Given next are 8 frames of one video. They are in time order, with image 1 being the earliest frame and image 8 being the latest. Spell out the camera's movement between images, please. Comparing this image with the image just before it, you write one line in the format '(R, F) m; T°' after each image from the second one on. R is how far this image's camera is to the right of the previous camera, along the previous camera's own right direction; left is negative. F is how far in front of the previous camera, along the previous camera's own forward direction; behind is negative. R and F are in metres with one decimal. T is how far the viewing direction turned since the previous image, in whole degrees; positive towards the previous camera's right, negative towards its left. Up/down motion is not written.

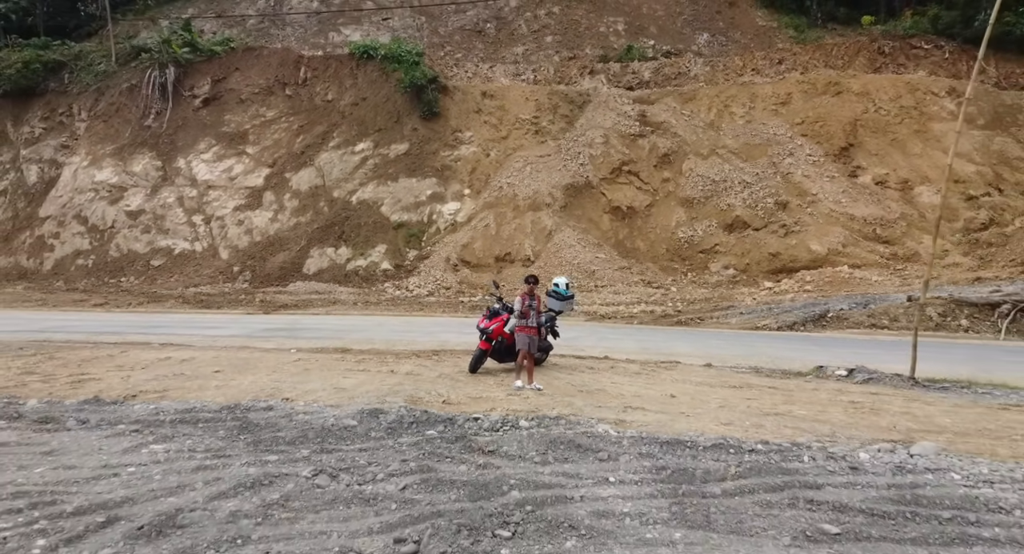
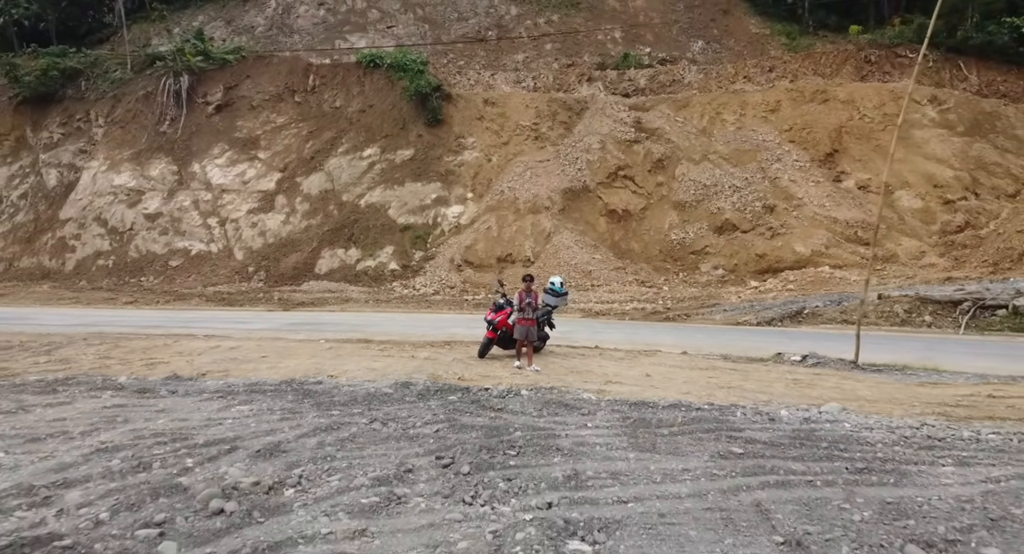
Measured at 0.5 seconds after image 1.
(0.0, -0.7) m; 0°
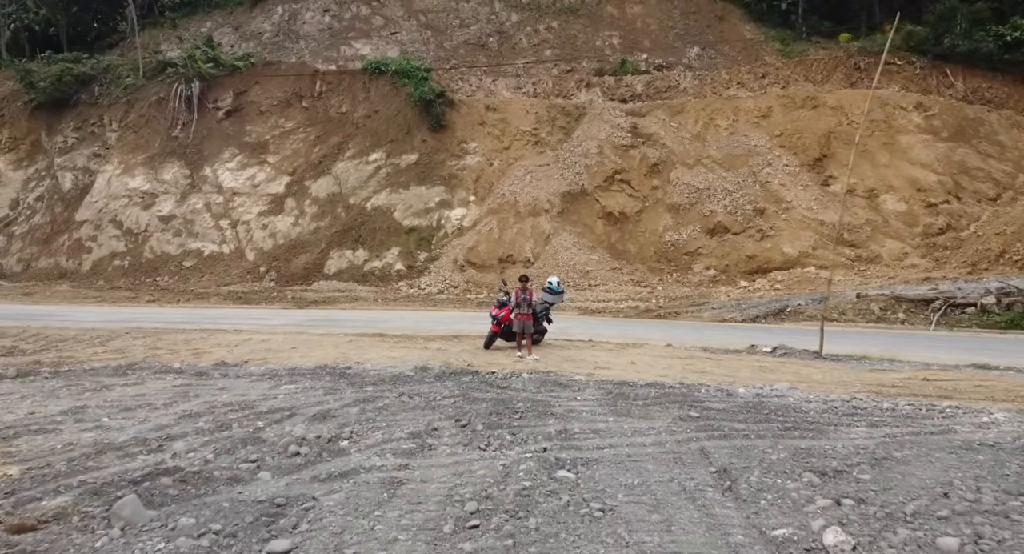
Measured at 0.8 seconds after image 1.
(0.0, -0.6) m; 0°
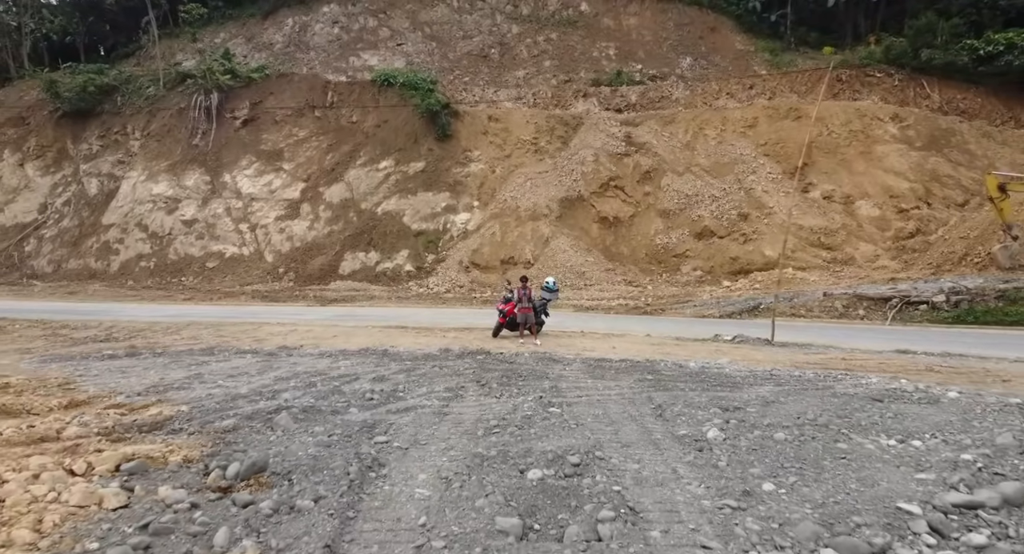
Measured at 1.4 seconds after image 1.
(0.0, -1.1) m; 0°
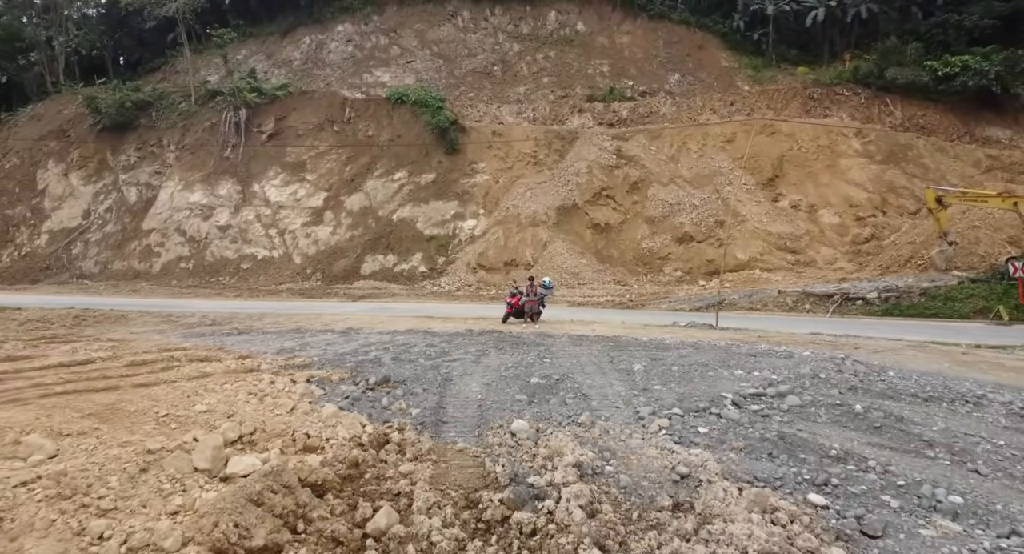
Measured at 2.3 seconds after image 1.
(-0.1, -2.1) m; 0°
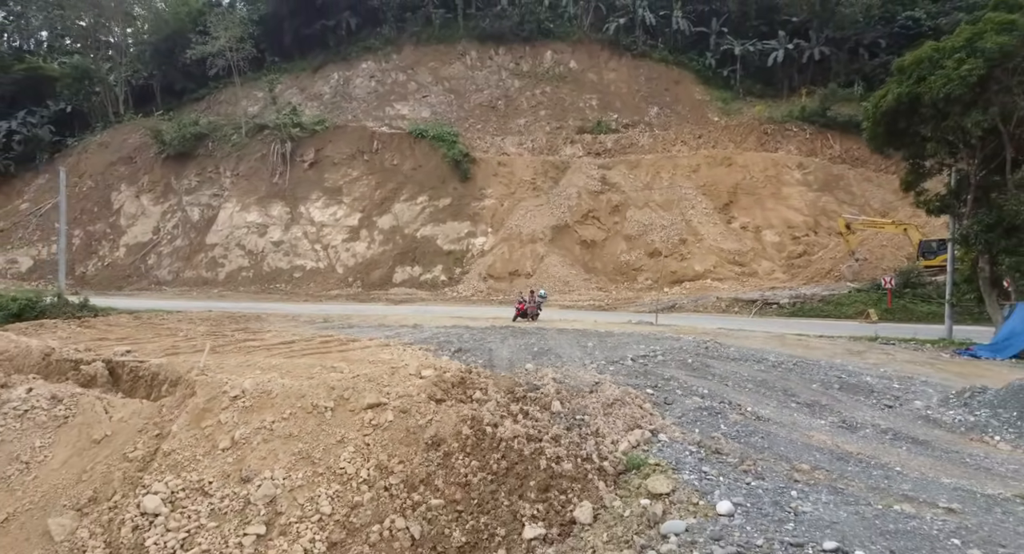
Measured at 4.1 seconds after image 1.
(-0.2, -4.4) m; 0°
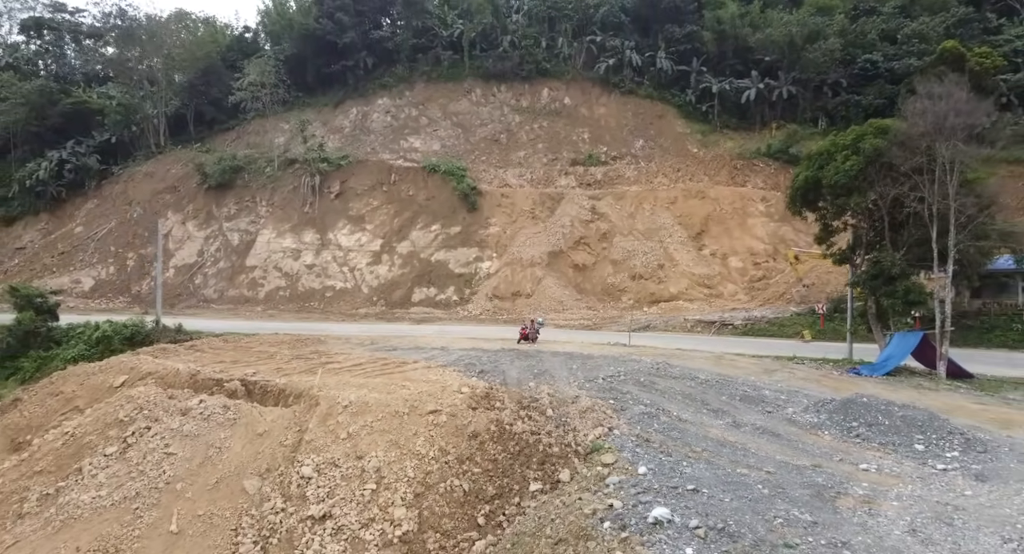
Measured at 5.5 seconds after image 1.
(-0.2, -3.8) m; 0°
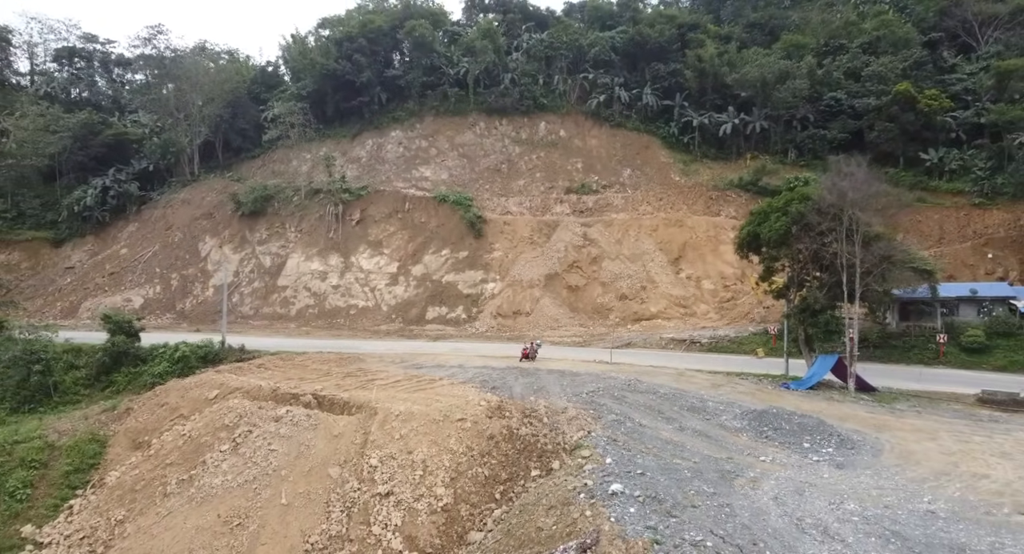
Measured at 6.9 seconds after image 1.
(-0.2, -3.9) m; 0°
